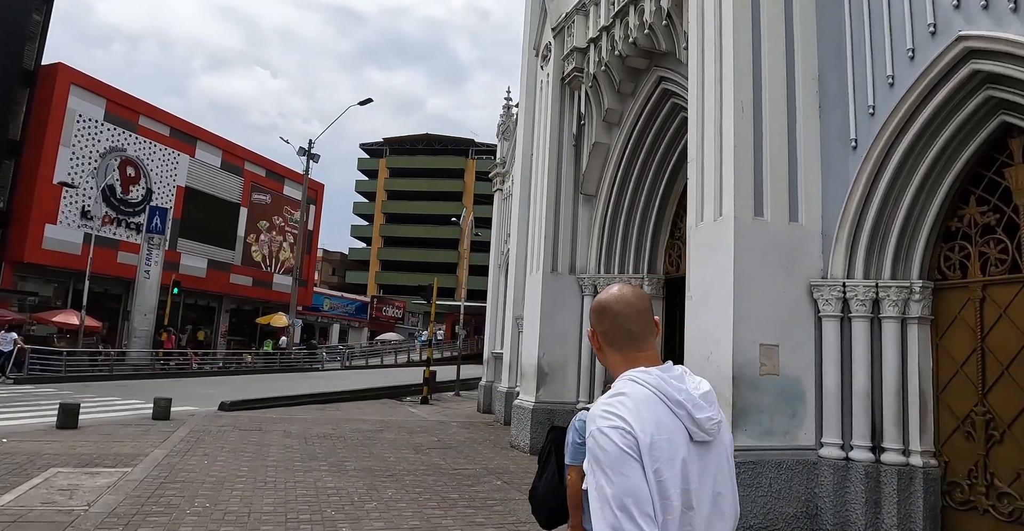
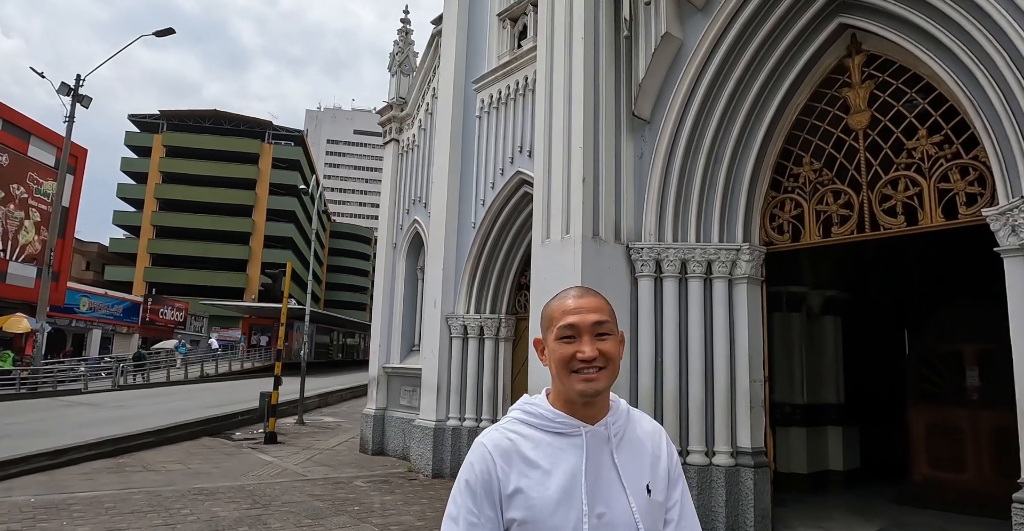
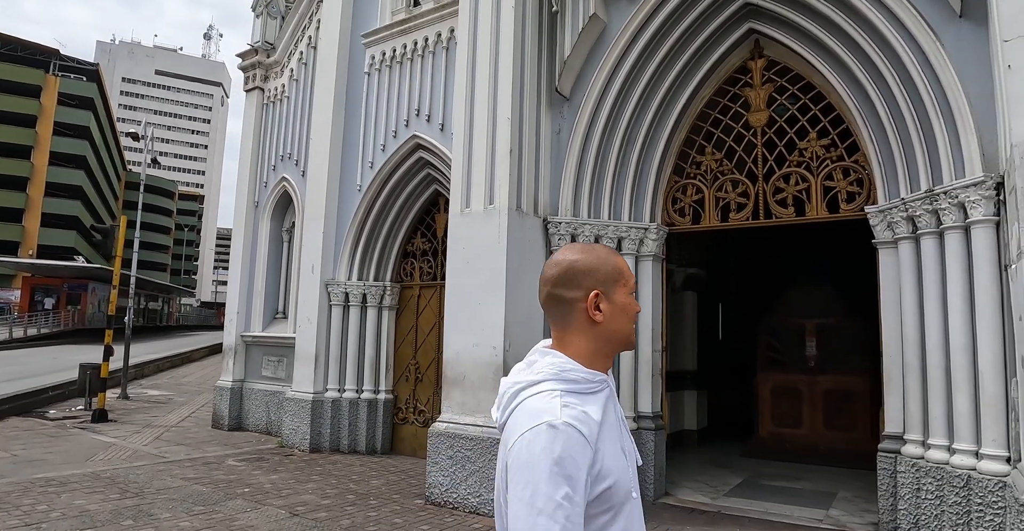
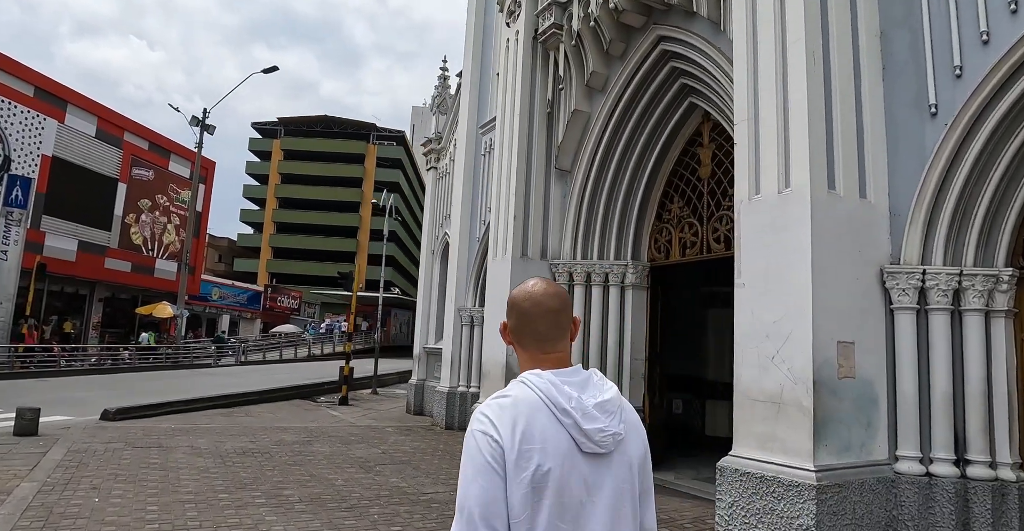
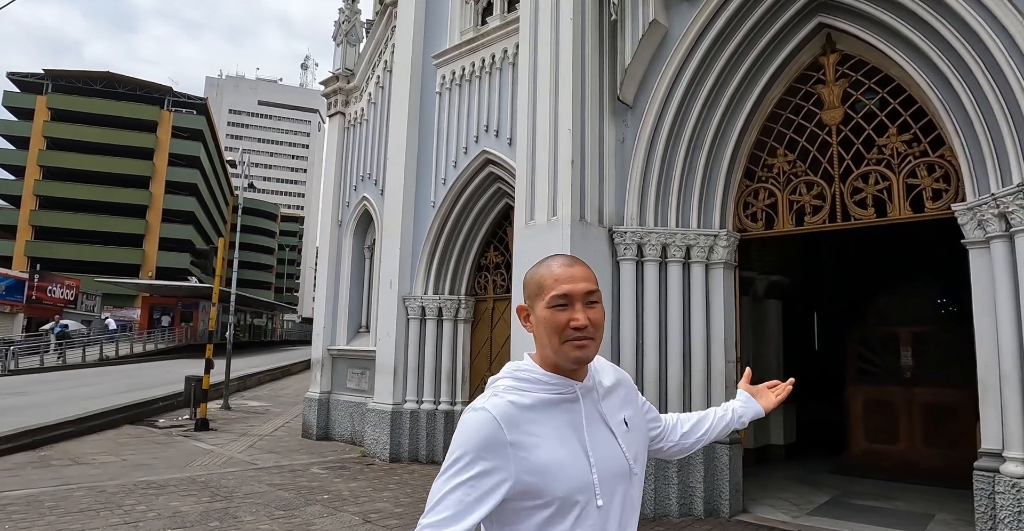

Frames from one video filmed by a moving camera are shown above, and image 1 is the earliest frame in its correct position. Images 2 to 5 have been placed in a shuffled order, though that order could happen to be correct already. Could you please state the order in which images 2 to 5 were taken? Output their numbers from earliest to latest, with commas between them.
4, 2, 5, 3
